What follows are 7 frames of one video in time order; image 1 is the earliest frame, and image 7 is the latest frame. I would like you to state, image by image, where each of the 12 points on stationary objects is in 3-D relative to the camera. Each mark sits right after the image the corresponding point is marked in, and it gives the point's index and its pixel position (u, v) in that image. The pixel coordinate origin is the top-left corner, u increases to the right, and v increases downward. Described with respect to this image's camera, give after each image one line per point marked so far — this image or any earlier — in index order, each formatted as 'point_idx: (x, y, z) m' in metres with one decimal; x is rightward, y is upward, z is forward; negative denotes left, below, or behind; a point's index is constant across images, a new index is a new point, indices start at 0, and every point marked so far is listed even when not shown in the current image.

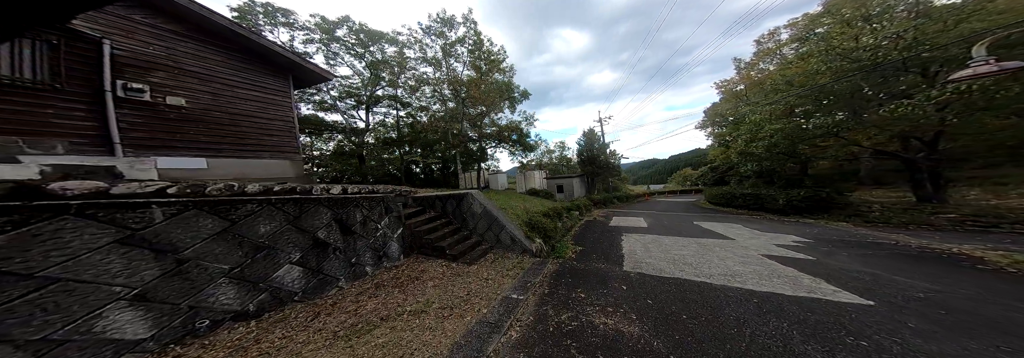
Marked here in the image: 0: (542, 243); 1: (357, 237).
0: (+0.7, -1.5, +4.9) m
1: (-2.6, -1.0, +3.4) m
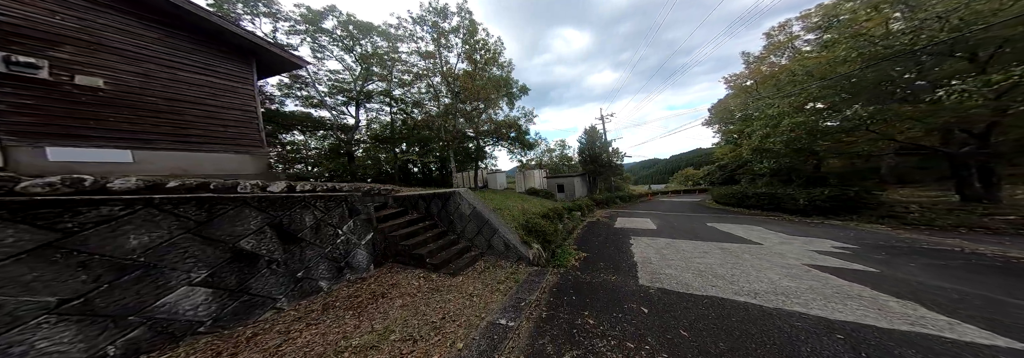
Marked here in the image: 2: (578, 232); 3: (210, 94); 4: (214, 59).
0: (+0.6, -1.4, +4.3) m
1: (-2.7, -0.9, +2.7) m
2: (+2.1, -1.6, +6.5) m
3: (-7.6, +2.2, +5.1) m
4: (-7.6, +3.1, +5.2) m
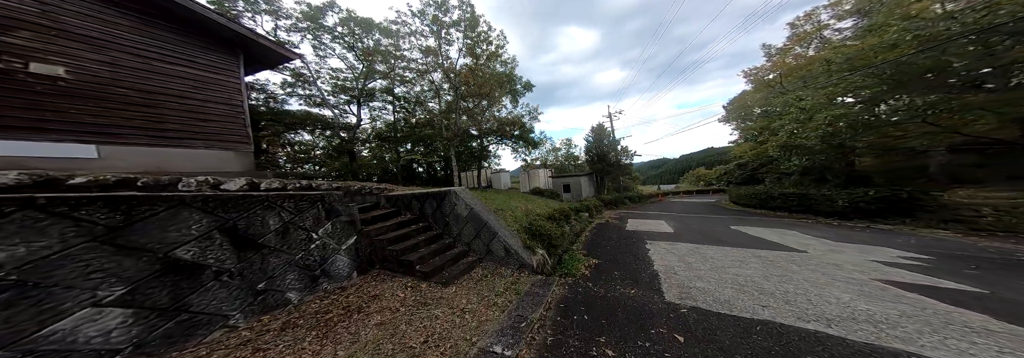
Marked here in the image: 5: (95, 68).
0: (+0.6, -1.4, +3.8) m
1: (-2.7, -0.8, +2.3) m
2: (+2.2, -1.6, +6.0) m
3: (-7.5, +2.2, +4.8) m
4: (-7.6, +3.1, +4.9) m
5: (-7.9, +2.2, +3.9) m
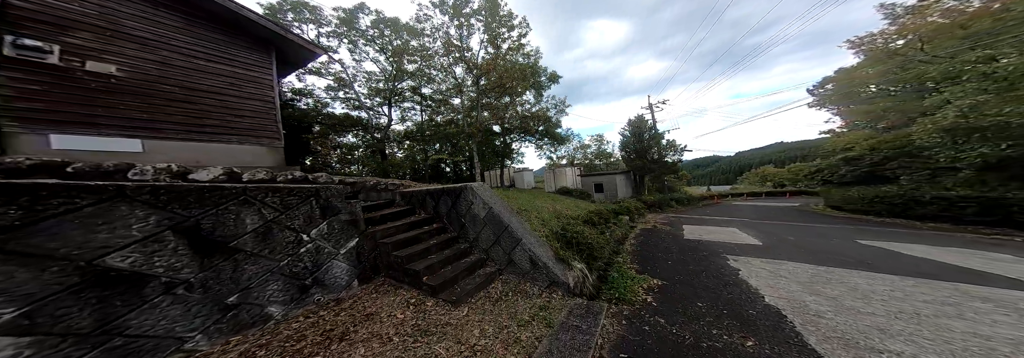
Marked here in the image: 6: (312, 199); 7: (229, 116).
0: (+1.0, -1.3, +2.9) m
1: (-2.5, -0.7, +1.9) m
2: (+2.8, -1.5, +4.9) m
3: (-6.9, +2.3, +5.0) m
4: (-6.9, +3.2, +5.1) m
5: (-7.4, +2.3, +4.2) m
6: (-2.3, -0.2, +2.4) m
7: (-6.8, +1.5, +5.0) m
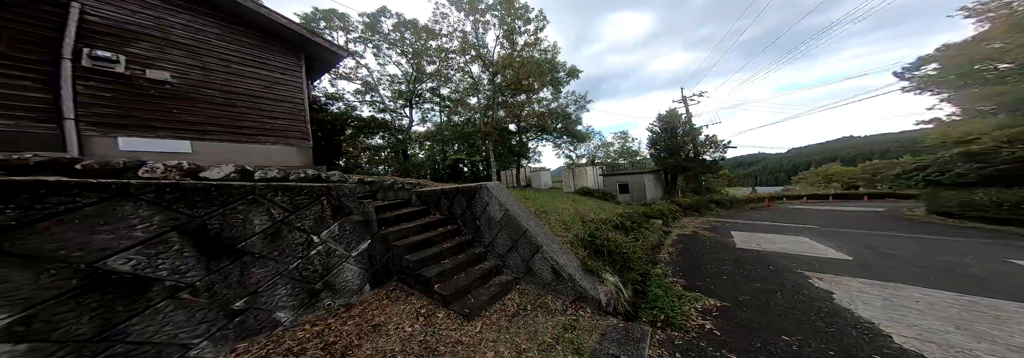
0: (+1.3, -1.3, +2.6) m
1: (-2.3, -0.7, +1.8) m
2: (+3.3, -1.5, +4.3) m
3: (-6.4, +2.3, +5.3) m
4: (-6.4, +3.3, +5.4) m
5: (-7.0, +2.3, +4.5) m
6: (-2.1, -0.2, +2.3) m
7: (-6.3, +1.6, +5.3) m
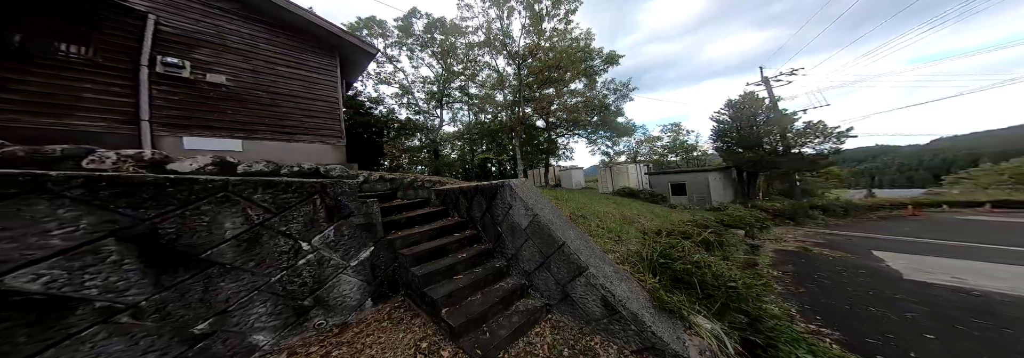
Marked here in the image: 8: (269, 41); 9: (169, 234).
0: (+1.5, -1.3, +1.7) m
1: (-2.1, -0.7, +1.5) m
2: (+3.8, -1.5, +3.2) m
3: (-5.6, +2.4, +5.5) m
4: (-5.6, +3.3, +5.6) m
5: (-6.3, +2.4, +4.8) m
6: (-1.8, -0.2, +2.0) m
7: (-5.6, +1.6, +5.5) m
8: (-6.1, +3.4, +5.2) m
9: (-2.2, -0.3, +1.3) m
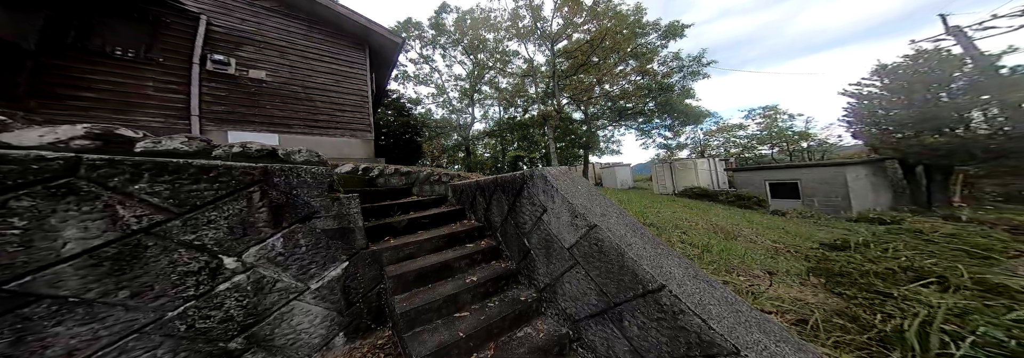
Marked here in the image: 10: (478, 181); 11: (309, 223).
0: (+1.6, -1.2, +0.5) m
1: (-2.0, -0.6, +0.9) m
2: (+4.1, -1.4, +1.5) m
3: (-4.7, +2.6, +5.5) m
4: (-4.7, +3.5, +5.6) m
5: (-5.5, +2.6, +4.9) m
6: (-1.6, -0.1, +1.3) m
7: (-4.7, +1.8, +5.5) m
8: (-5.3, +3.6, +5.2) m
9: (-2.1, -0.2, +0.8) m
10: (-0.4, 0.0, +2.6) m
11: (-1.5, -0.3, +1.4) m
